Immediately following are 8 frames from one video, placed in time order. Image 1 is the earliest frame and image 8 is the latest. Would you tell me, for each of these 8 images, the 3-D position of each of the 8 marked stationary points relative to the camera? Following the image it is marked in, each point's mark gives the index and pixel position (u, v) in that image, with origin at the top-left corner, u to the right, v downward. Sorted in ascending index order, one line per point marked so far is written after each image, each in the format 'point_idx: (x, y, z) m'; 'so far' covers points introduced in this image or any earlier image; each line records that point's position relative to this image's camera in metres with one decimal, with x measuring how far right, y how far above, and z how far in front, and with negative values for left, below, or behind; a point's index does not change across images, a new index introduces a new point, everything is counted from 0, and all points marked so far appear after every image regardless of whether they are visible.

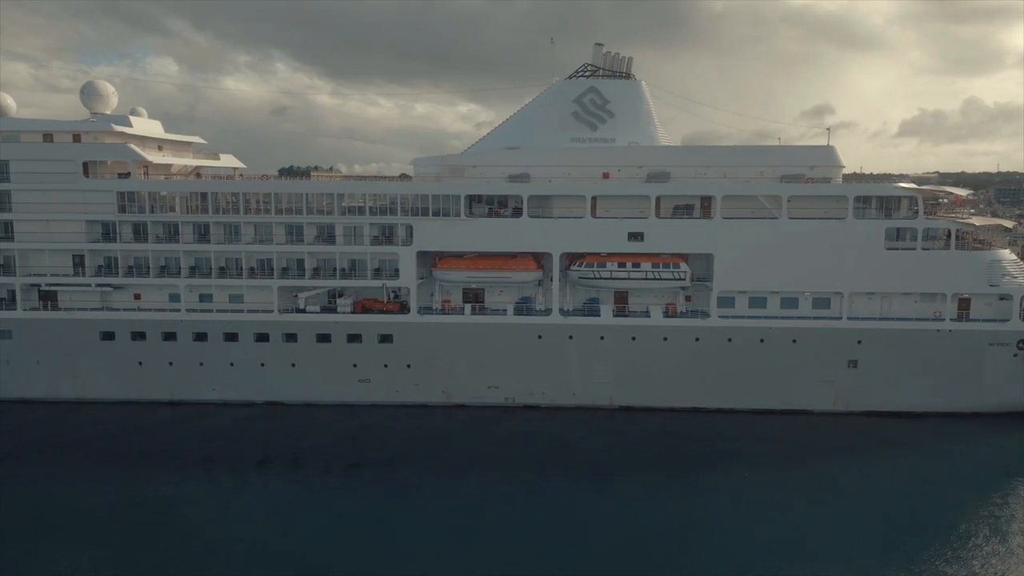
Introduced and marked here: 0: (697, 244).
0: (+4.7, +1.1, +19.9) m
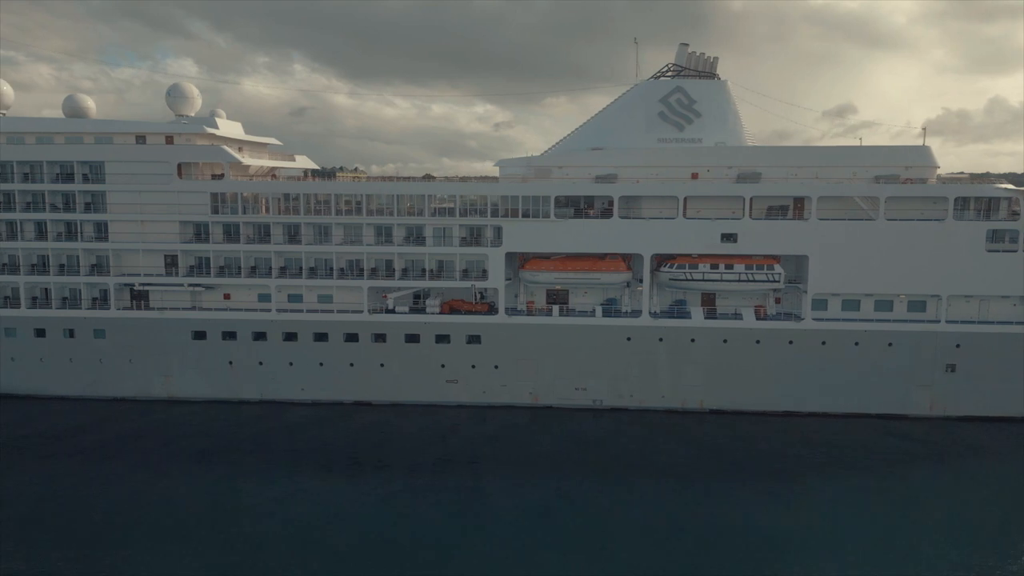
0: (+7.0, +1.1, +19.6) m
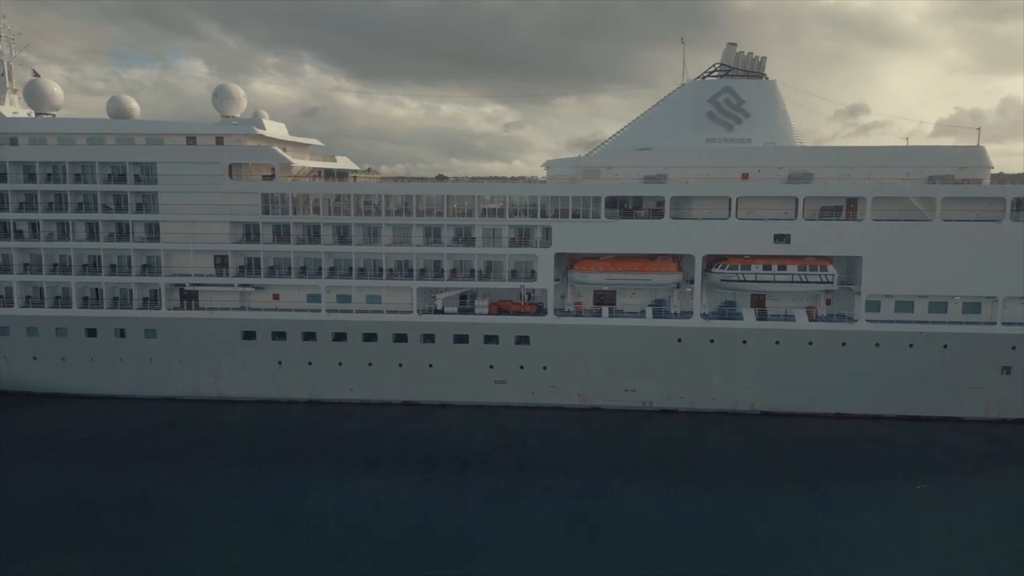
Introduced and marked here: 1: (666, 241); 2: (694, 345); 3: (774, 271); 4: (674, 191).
0: (+8.3, +1.0, +19.5) m
1: (+3.9, +1.2, +19.9) m
2: (+4.7, -1.5, +20.0) m
3: (+6.6, +0.4, +19.7) m
4: (+4.1, +2.5, +19.7) m
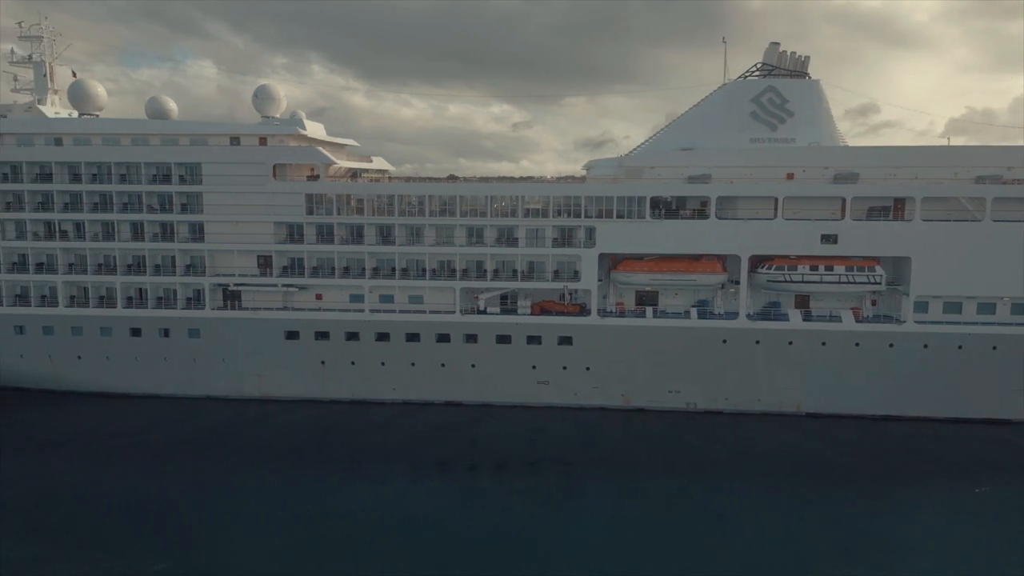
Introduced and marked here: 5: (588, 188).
0: (+9.4, +1.0, +19.3) m
1: (+5.0, +1.2, +19.8) m
2: (+5.8, -1.5, +19.9) m
3: (+7.7, +0.4, +19.6) m
4: (+5.2, +2.4, +19.6) m
5: (+2.0, +2.5, +20.0) m
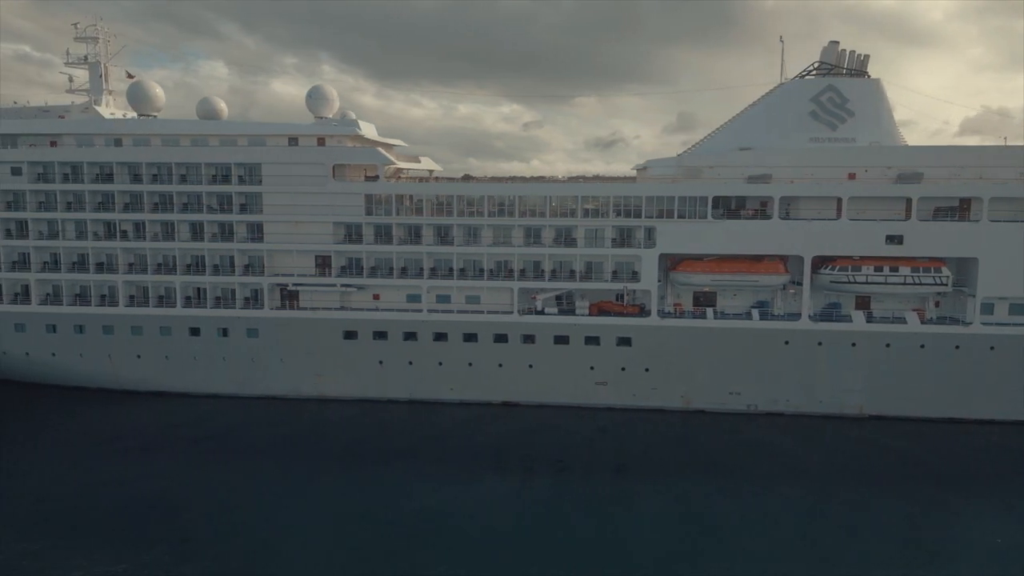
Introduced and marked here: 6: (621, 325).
0: (+10.9, +1.0, +19.1) m
1: (+6.5, +1.2, +19.6) m
2: (+7.3, -1.5, +19.7) m
3: (+9.2, +0.4, +19.4) m
4: (+6.7, +2.4, +19.5) m
5: (+3.5, +2.5, +19.9) m
6: (+2.8, -0.9, +20.0) m
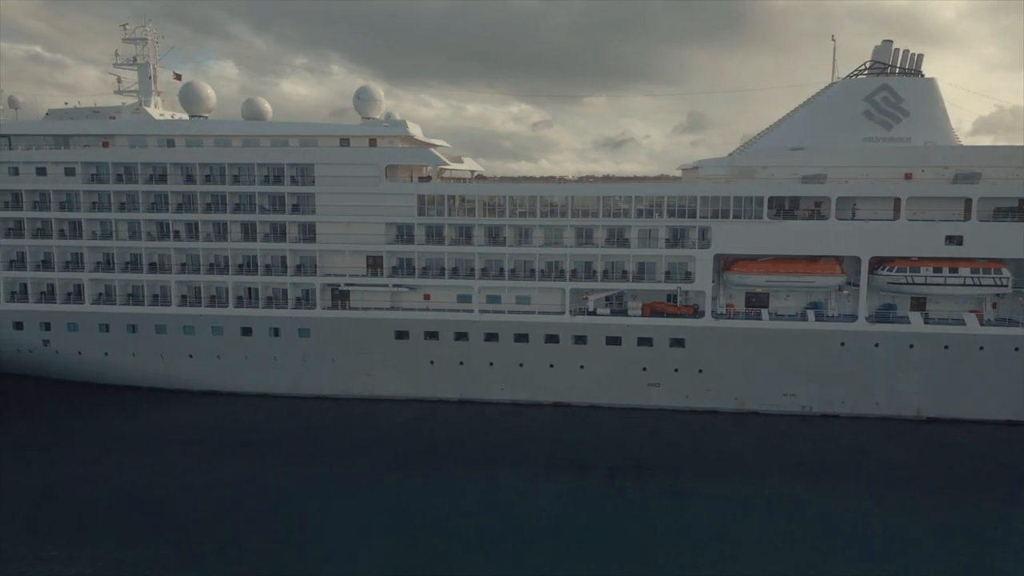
0: (+12.2, +0.9, +18.9) m
1: (+7.9, +1.2, +19.5) m
2: (+8.6, -1.5, +19.5) m
3: (+10.6, +0.4, +19.2) m
4: (+8.0, +2.4, +19.3) m
5: (+4.8, +2.5, +19.8) m
6: (+4.1, -1.0, +19.9) m
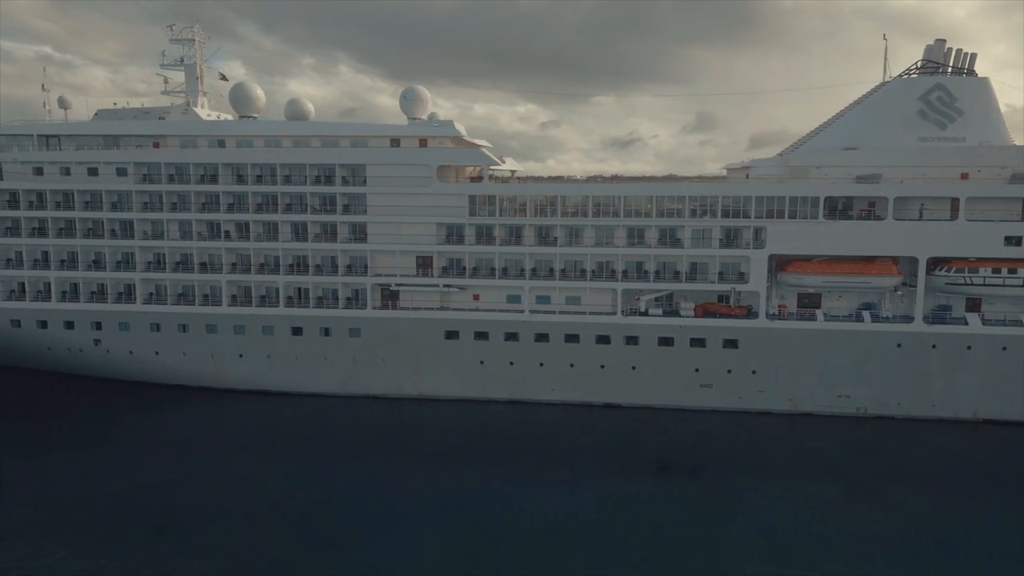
0: (+13.5, +0.9, +18.7) m
1: (+9.2, +1.1, +19.4) m
2: (+9.9, -1.6, +19.4) m
3: (+11.9, +0.3, +19.0) m
4: (+9.4, +2.4, +19.2) m
5: (+6.2, +2.5, +19.7) m
6: (+5.5, -1.0, +19.8) m
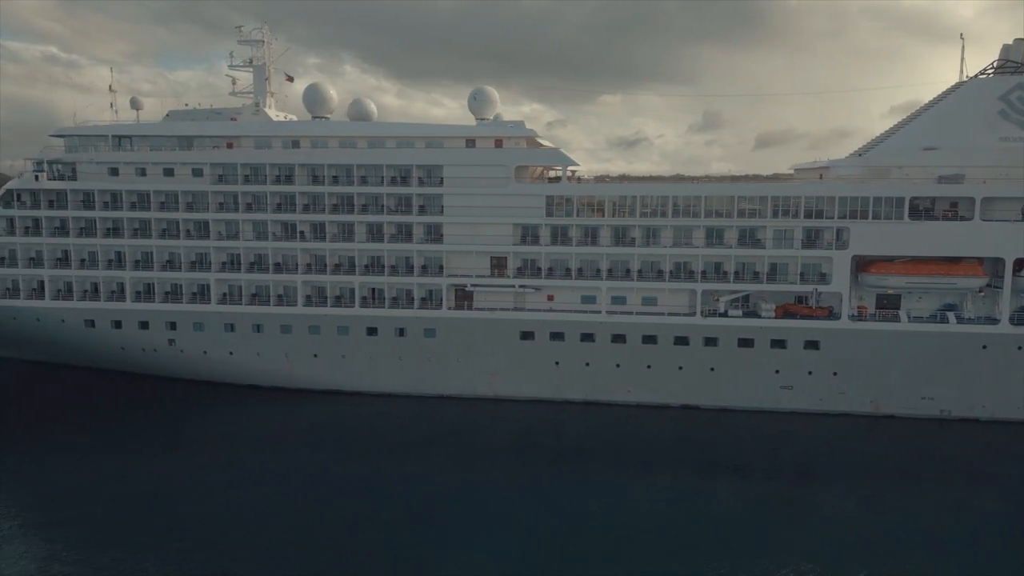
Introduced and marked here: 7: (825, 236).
0: (+15.5, +0.9, +18.5) m
1: (+11.2, +1.1, +19.2) m
2: (+12.0, -1.6, +19.3) m
3: (+13.9, +0.3, +18.8) m
4: (+11.4, +2.4, +19.1) m
5: (+8.2, +2.5, +19.6) m
6: (+7.5, -1.0, +19.7) m
7: (+7.9, +1.3, +19.9) m
